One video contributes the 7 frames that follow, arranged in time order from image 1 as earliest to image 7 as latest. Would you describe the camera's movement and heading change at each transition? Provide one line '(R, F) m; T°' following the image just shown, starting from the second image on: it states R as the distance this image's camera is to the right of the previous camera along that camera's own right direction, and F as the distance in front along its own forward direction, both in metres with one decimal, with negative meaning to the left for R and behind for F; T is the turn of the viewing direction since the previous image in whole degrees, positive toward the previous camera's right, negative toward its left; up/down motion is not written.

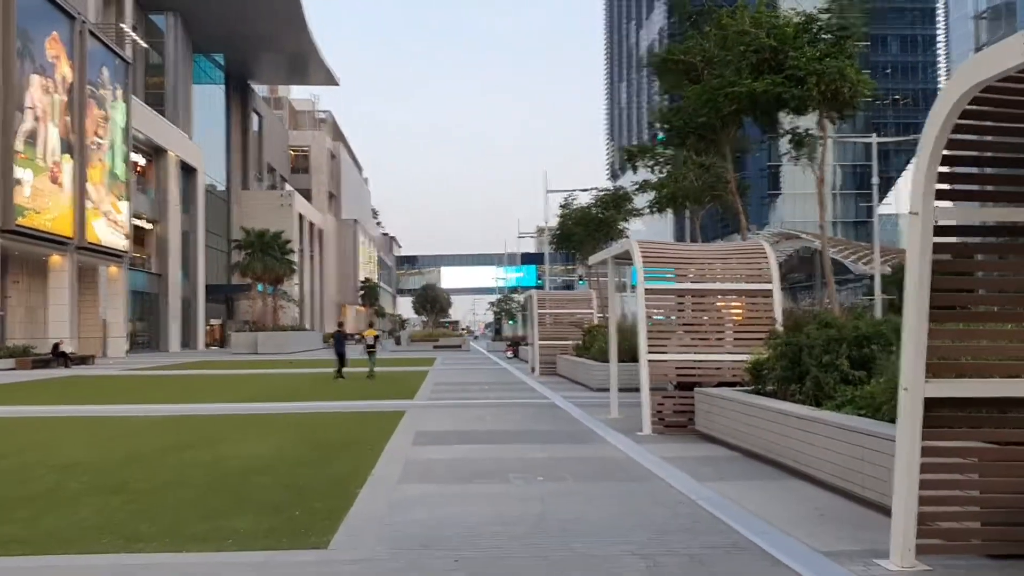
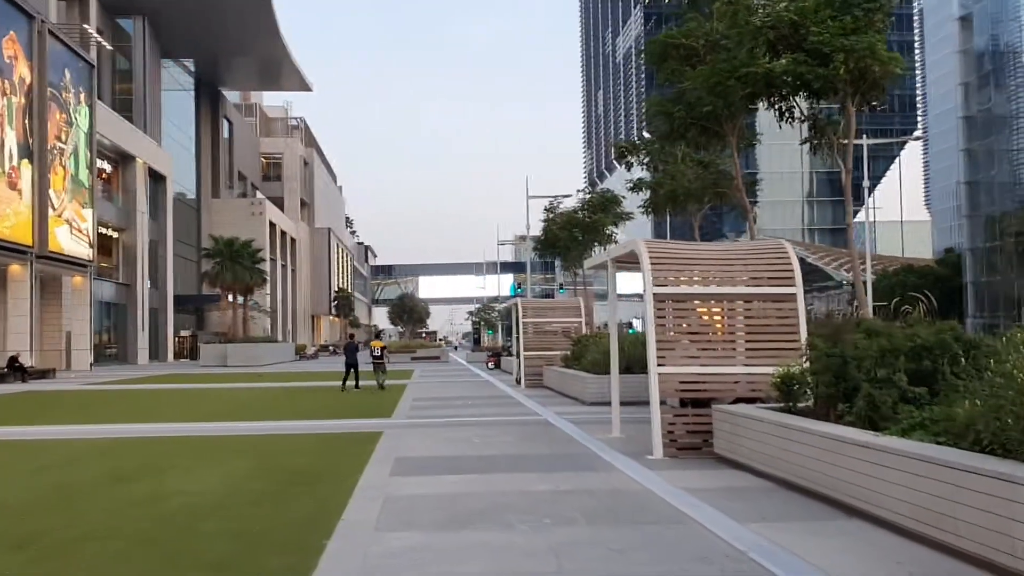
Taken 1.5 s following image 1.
(-0.2, +1.8) m; +1°
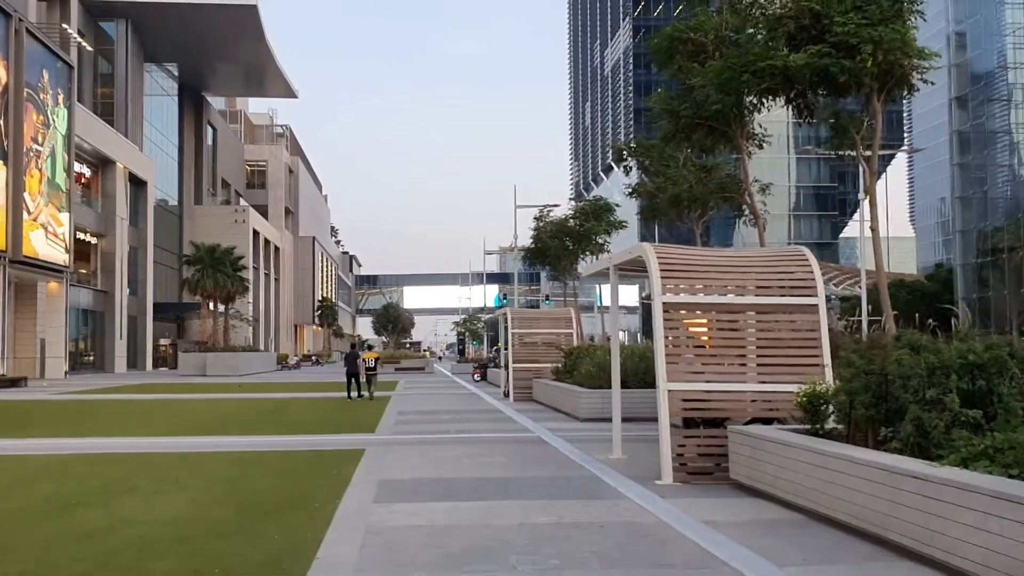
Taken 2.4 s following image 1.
(-0.2, +1.1) m; +1°
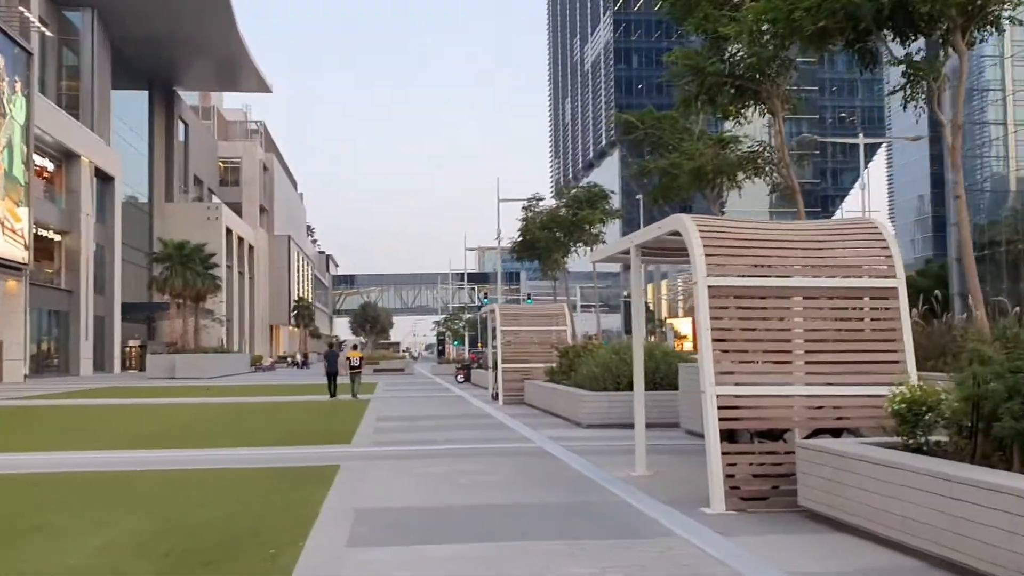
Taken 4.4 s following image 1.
(-0.3, +2.4) m; +1°
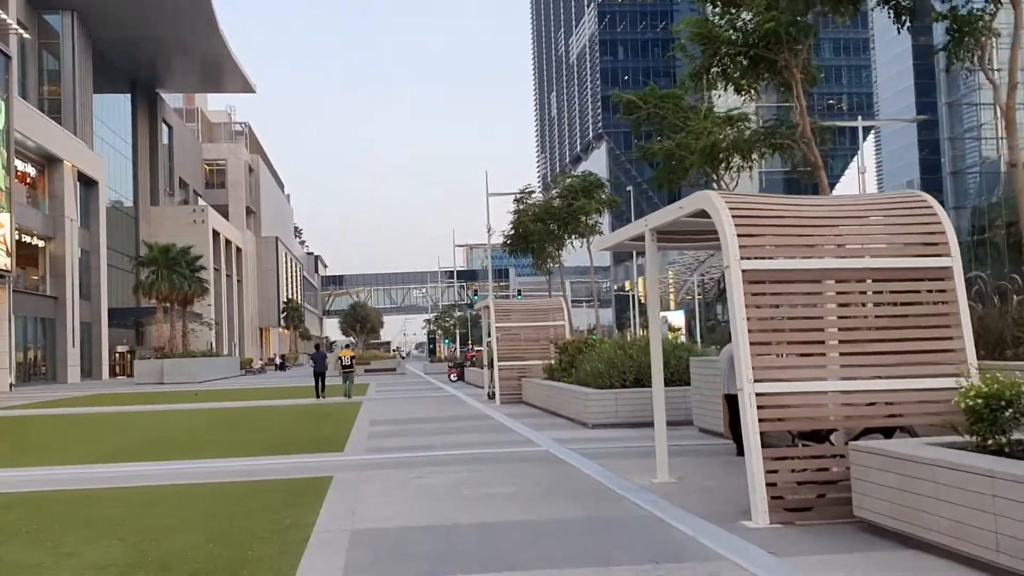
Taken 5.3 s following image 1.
(-0.2, +1.1) m; +1°
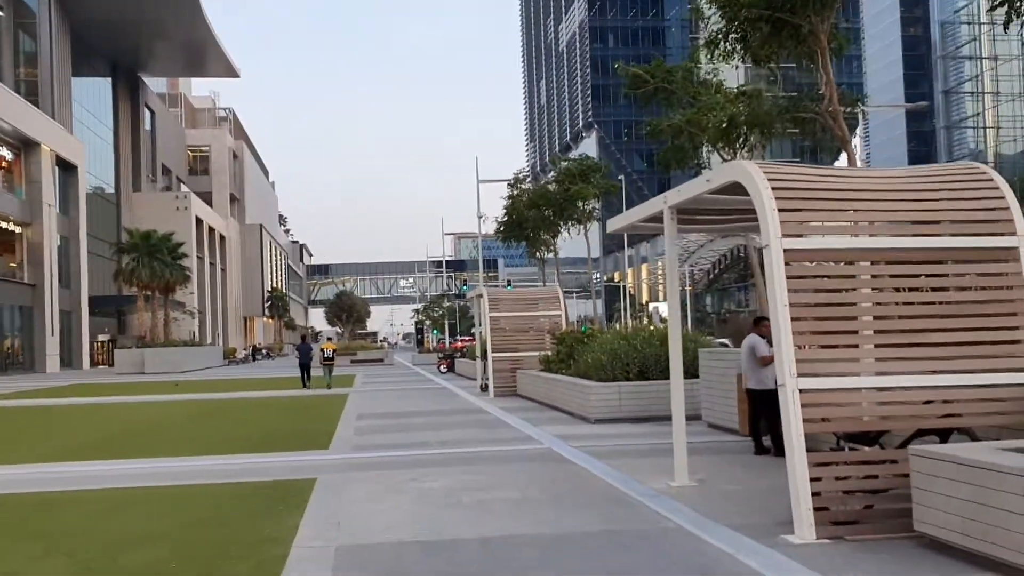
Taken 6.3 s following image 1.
(-0.2, +1.1) m; +1°
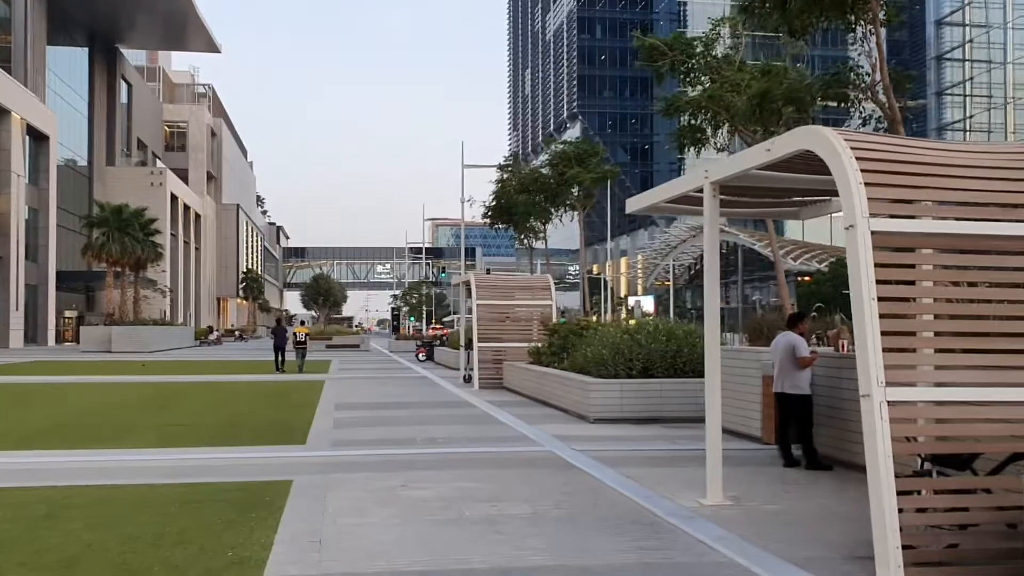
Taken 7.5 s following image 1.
(-0.3, +1.4) m; +1°
